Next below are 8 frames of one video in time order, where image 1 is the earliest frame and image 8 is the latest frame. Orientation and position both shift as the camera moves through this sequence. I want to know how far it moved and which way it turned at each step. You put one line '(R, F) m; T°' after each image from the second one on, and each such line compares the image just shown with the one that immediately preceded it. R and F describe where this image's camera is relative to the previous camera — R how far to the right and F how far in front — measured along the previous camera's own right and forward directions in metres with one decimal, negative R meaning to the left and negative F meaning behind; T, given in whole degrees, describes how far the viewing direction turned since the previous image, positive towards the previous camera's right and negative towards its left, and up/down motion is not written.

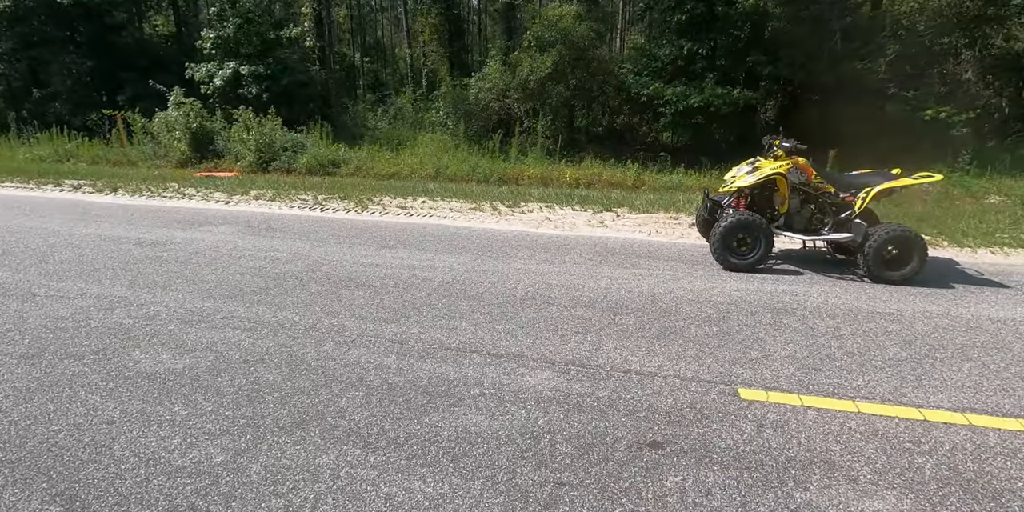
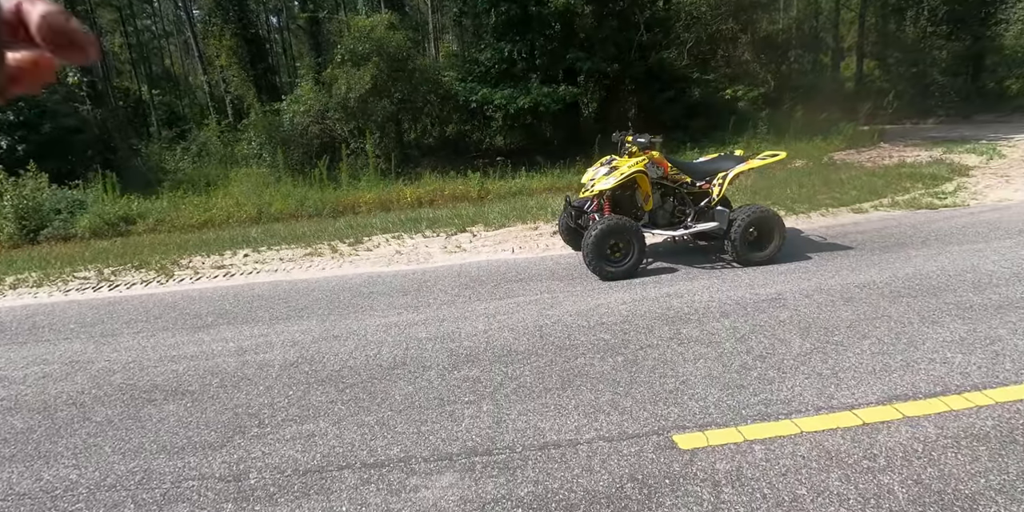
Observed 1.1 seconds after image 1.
(0.0, +0.8) m; +16°
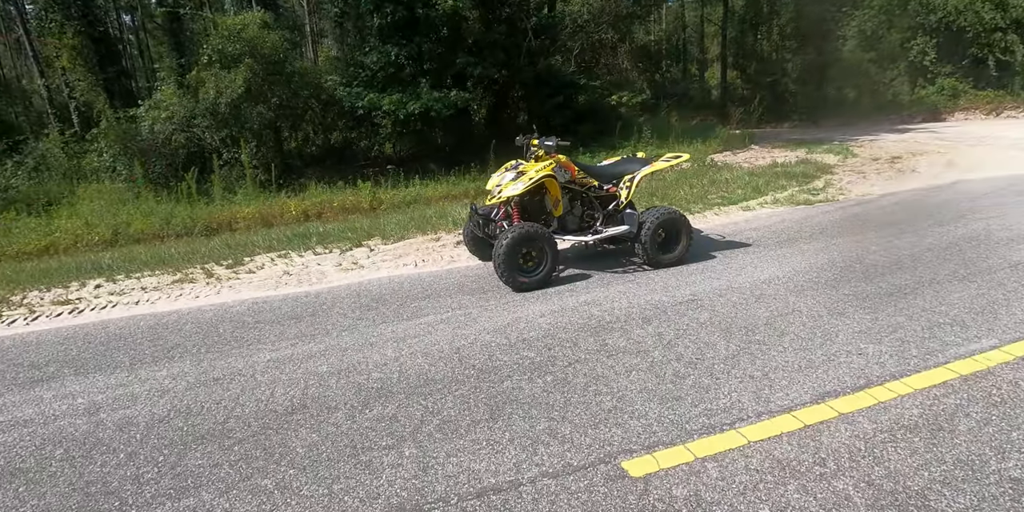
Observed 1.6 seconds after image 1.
(-0.1, +0.4) m; +11°
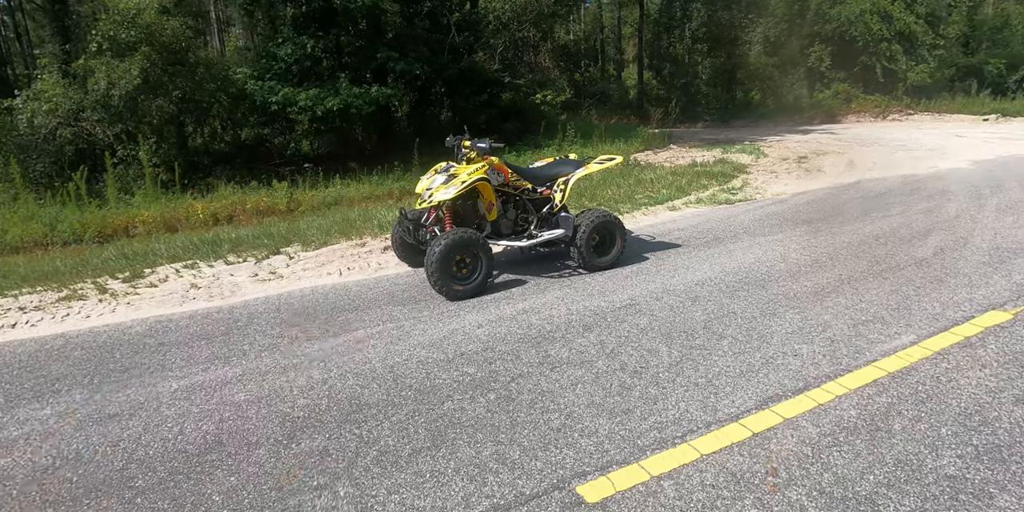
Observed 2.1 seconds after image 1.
(-0.1, +0.2) m; +8°
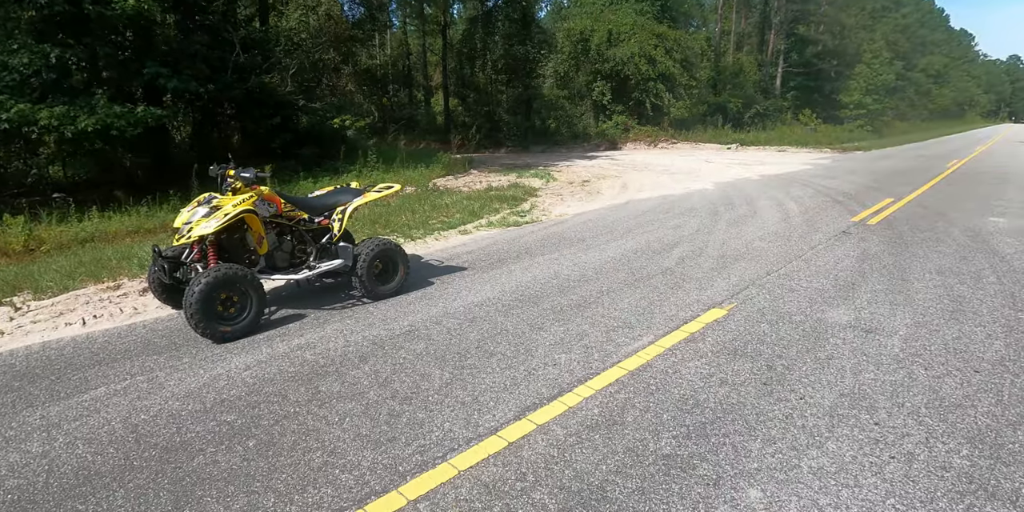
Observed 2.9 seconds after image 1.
(+0.4, -0.1) m; +18°
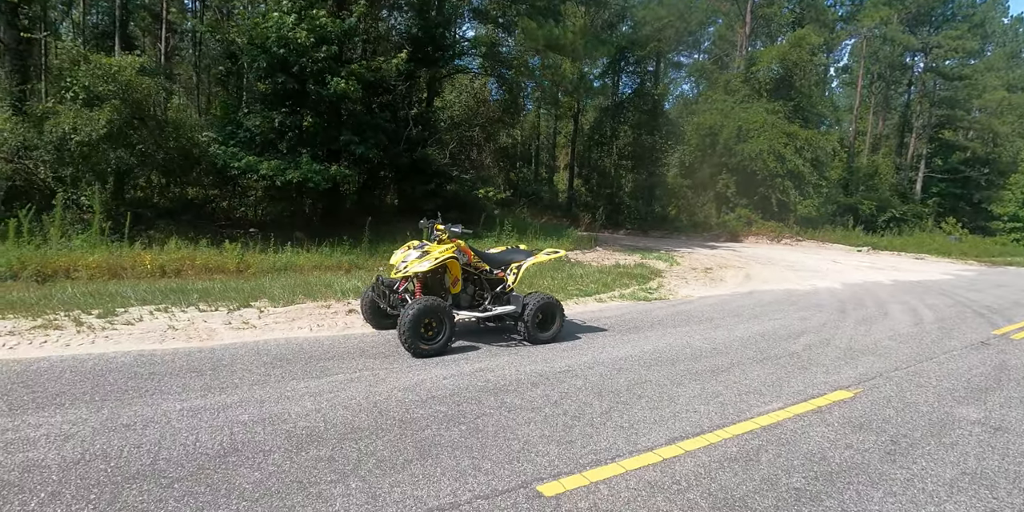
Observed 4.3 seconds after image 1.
(-0.5, -1.0) m; -11°
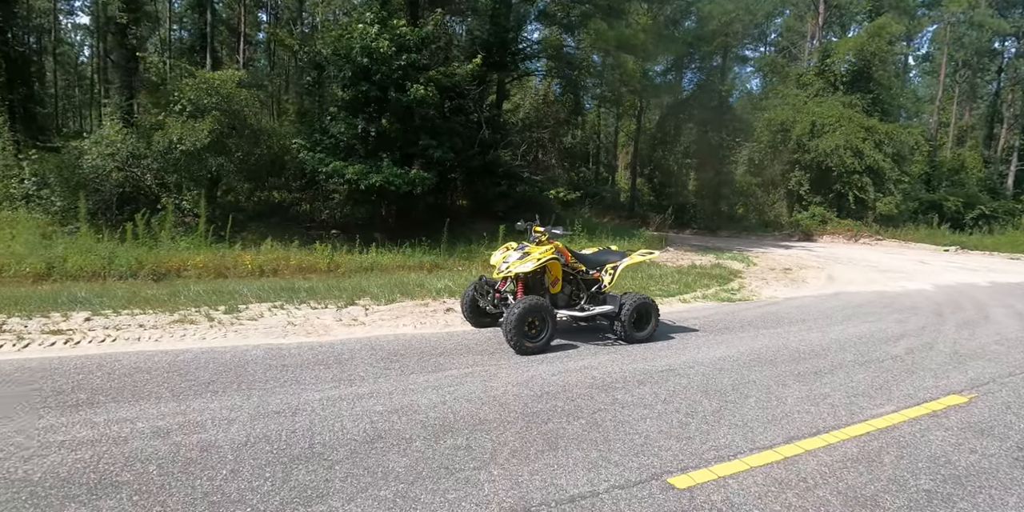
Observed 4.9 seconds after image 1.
(-0.5, -0.3) m; -5°
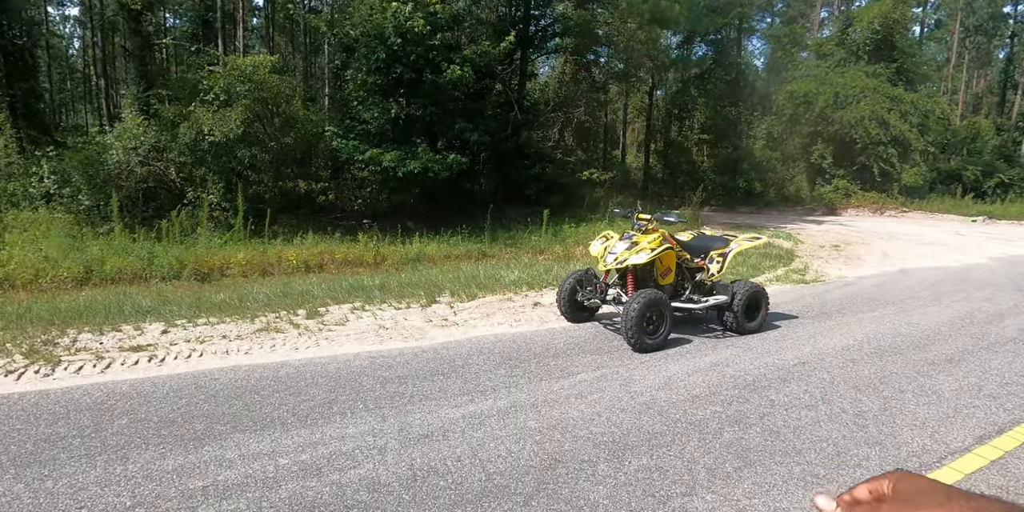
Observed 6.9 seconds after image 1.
(-1.2, +0.4) m; 0°
